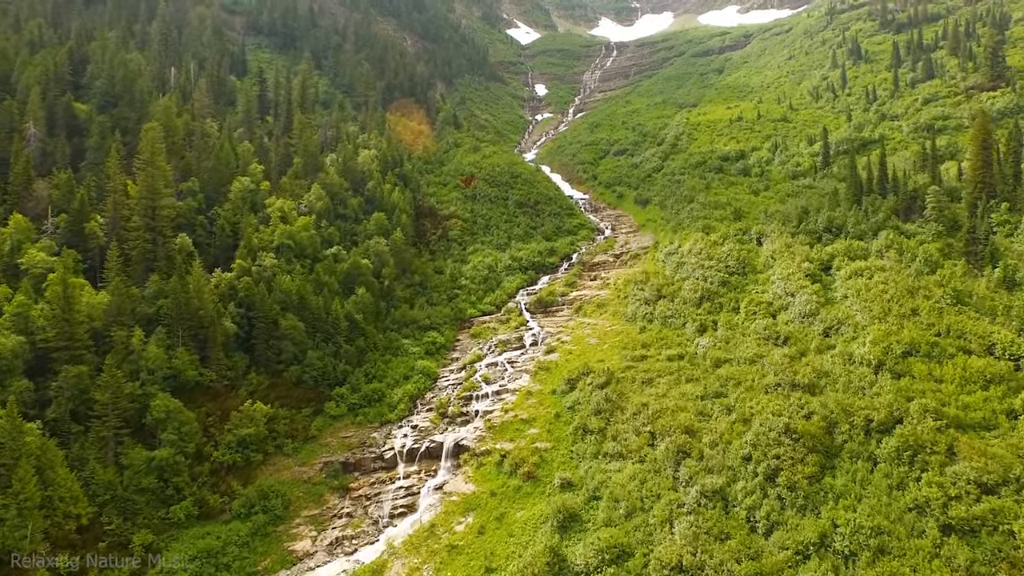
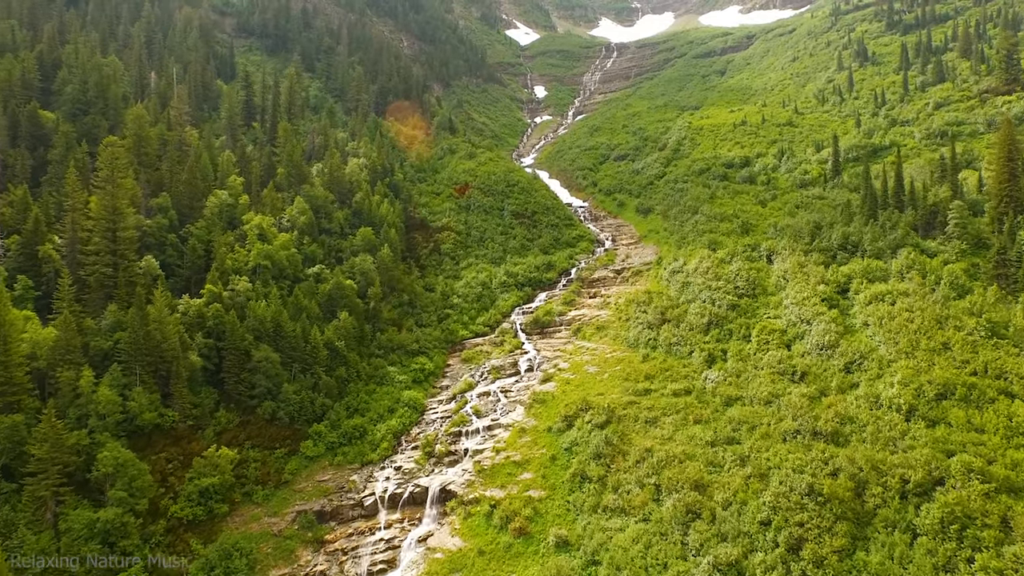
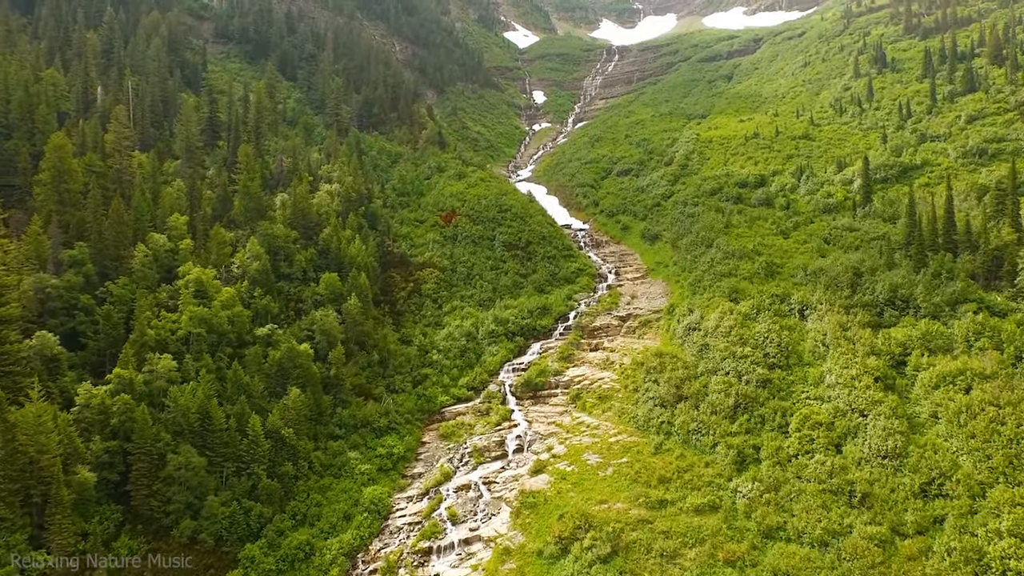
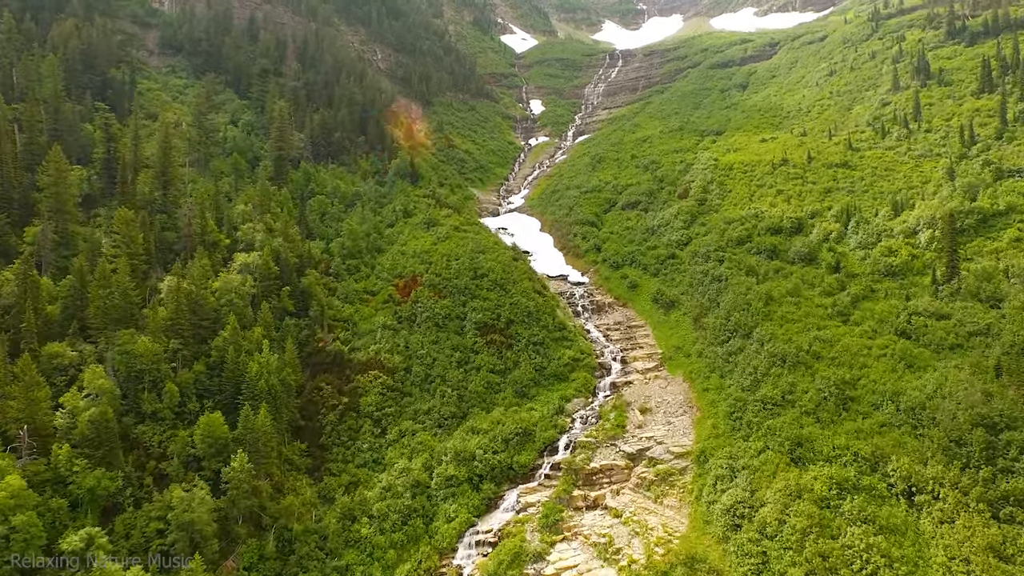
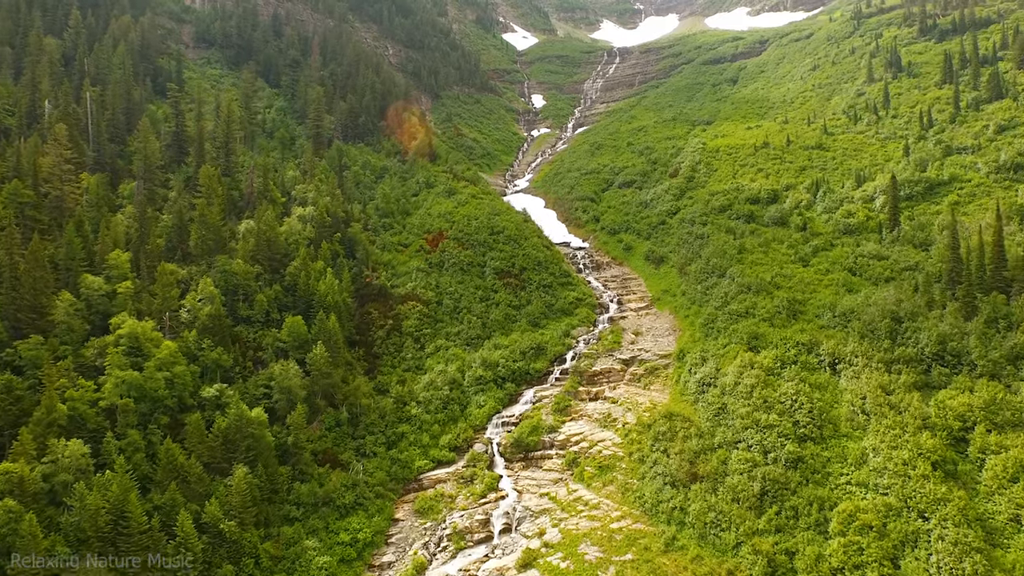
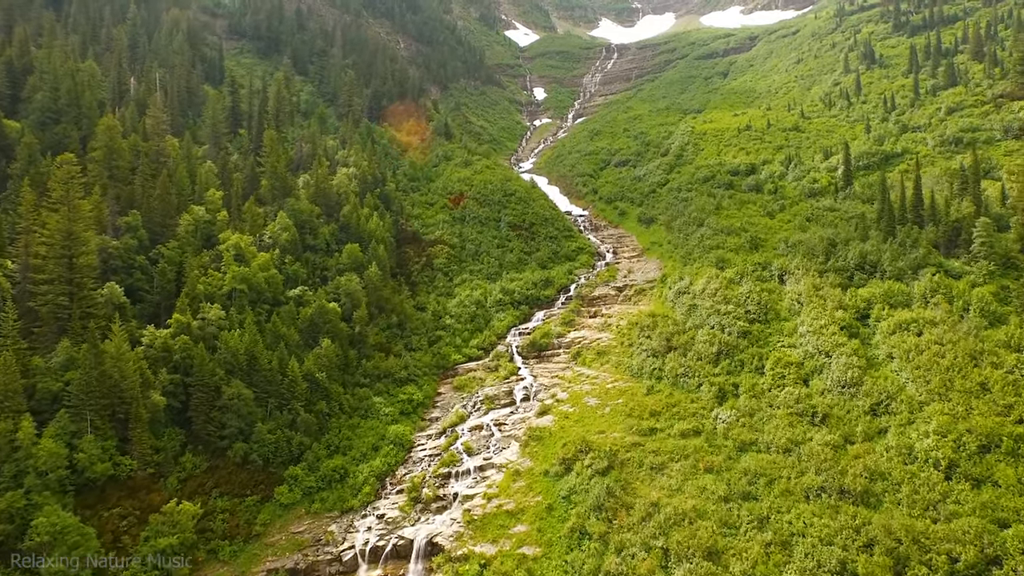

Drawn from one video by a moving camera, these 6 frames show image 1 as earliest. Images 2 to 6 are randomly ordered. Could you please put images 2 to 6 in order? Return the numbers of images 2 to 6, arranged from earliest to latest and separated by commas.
2, 6, 3, 5, 4
